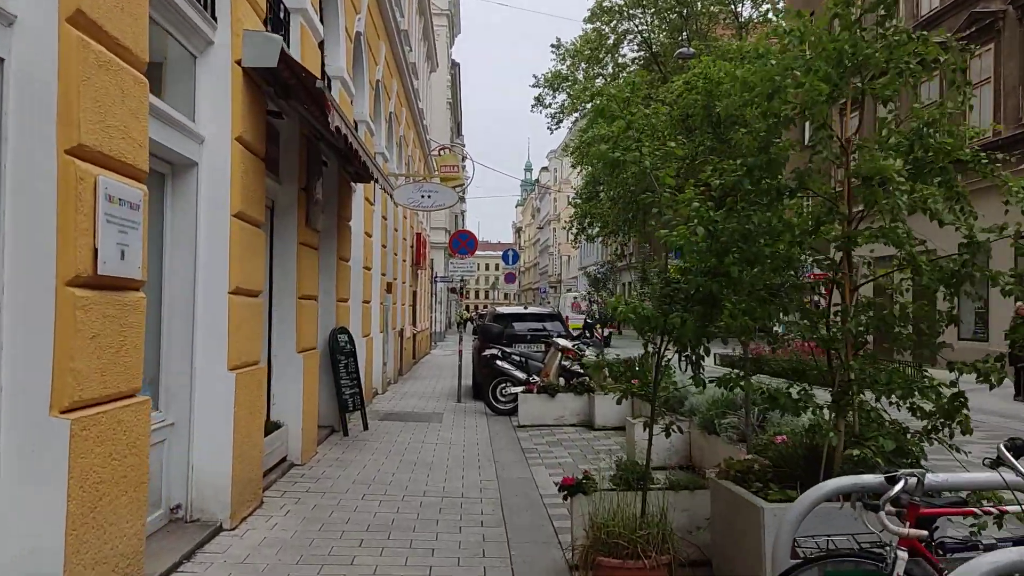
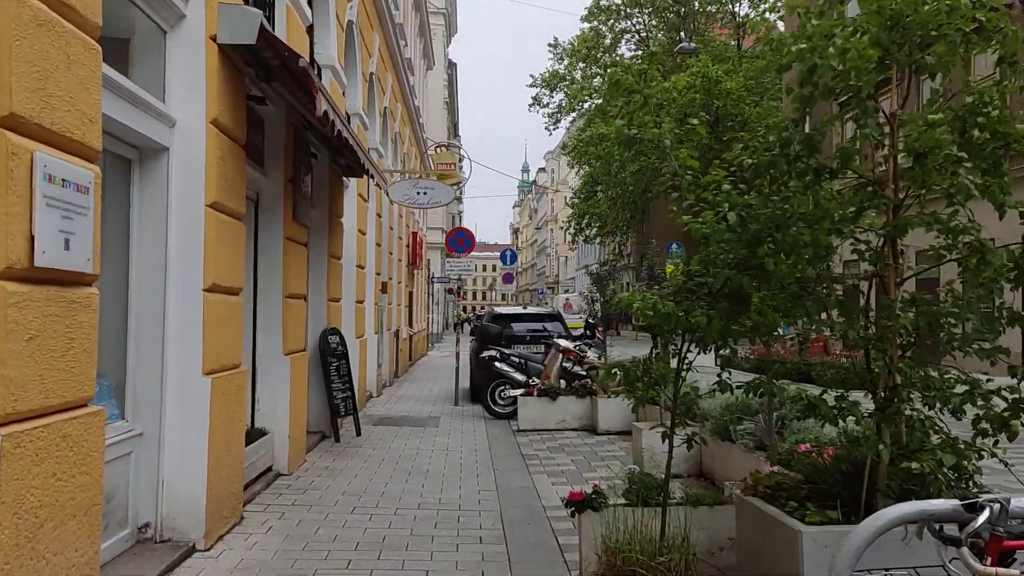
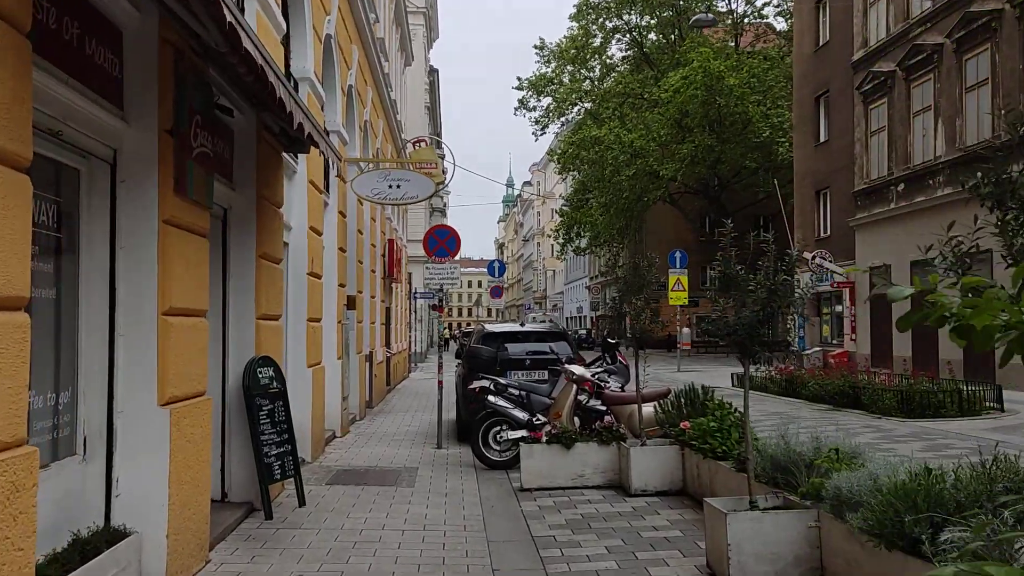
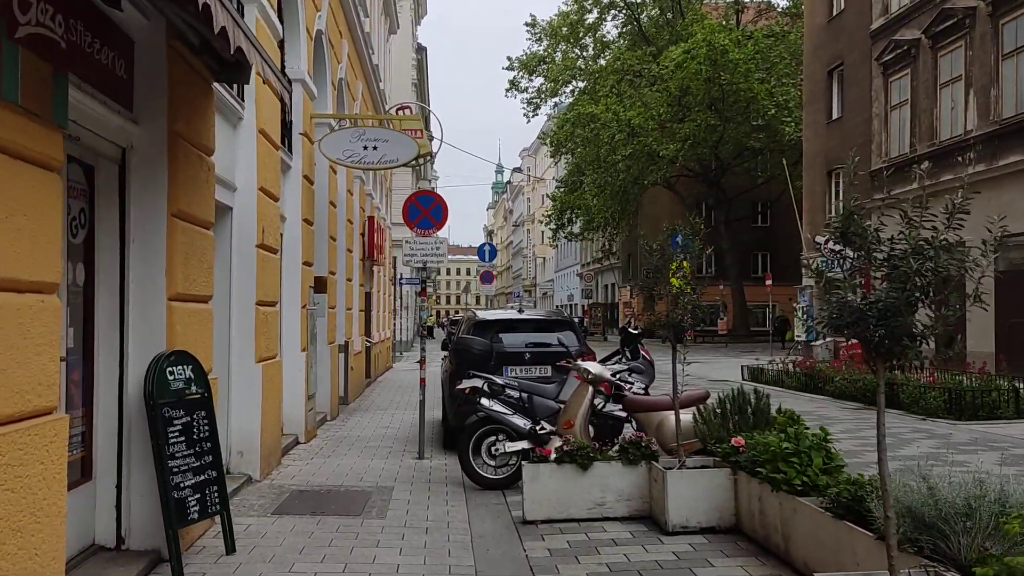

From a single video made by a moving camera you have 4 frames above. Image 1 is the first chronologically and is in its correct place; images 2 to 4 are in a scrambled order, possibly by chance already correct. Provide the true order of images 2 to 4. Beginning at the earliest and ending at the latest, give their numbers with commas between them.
2, 3, 4
